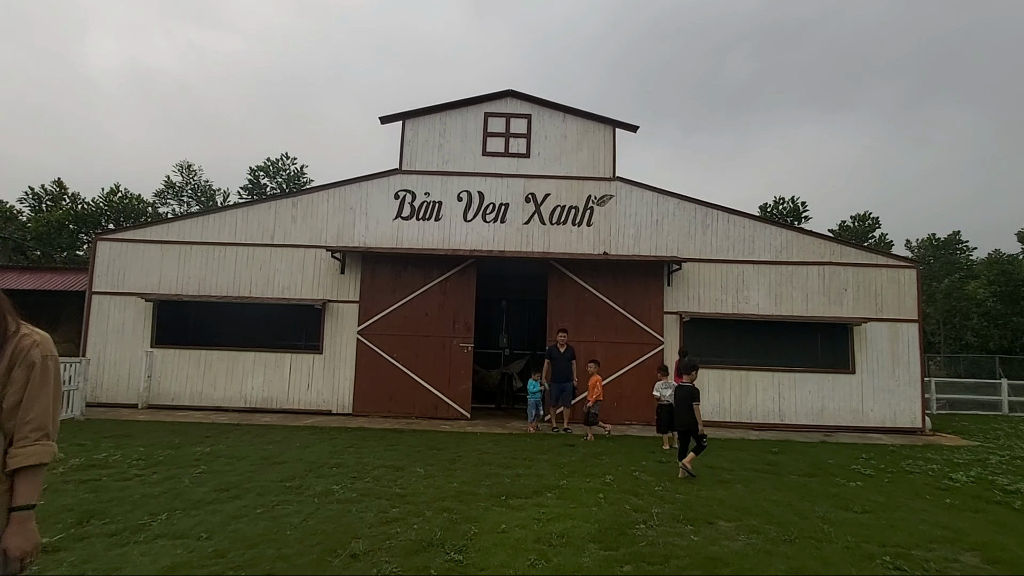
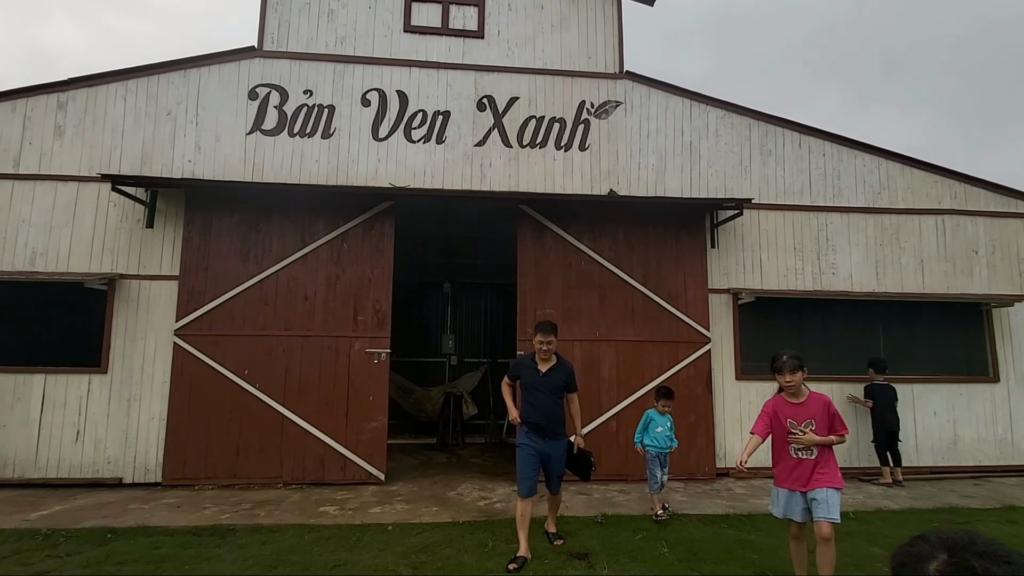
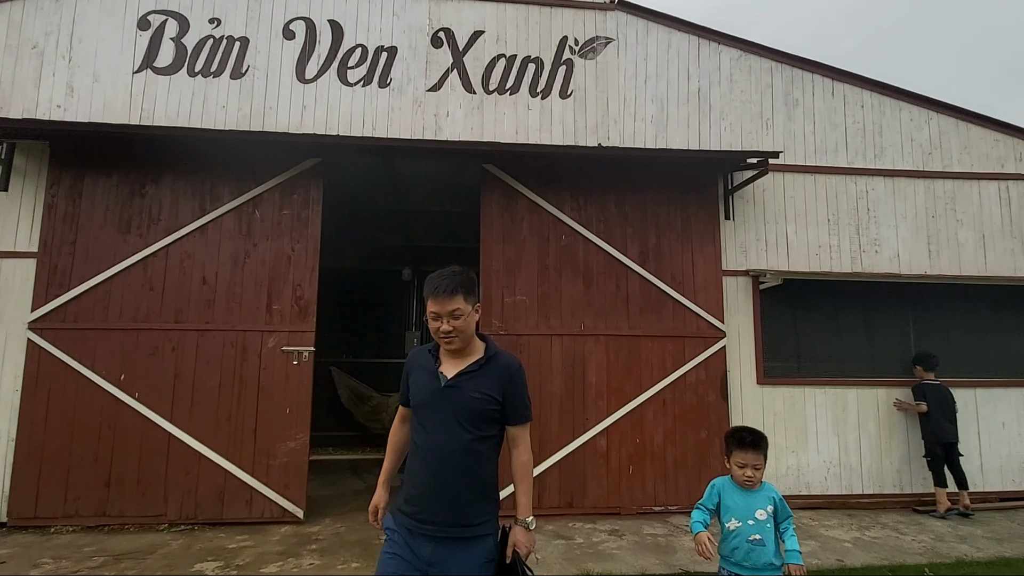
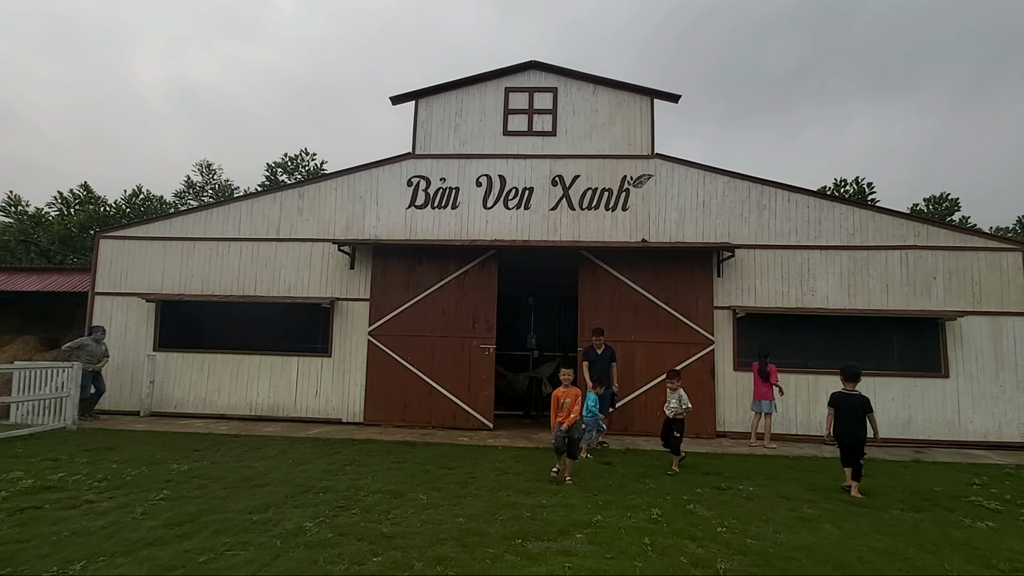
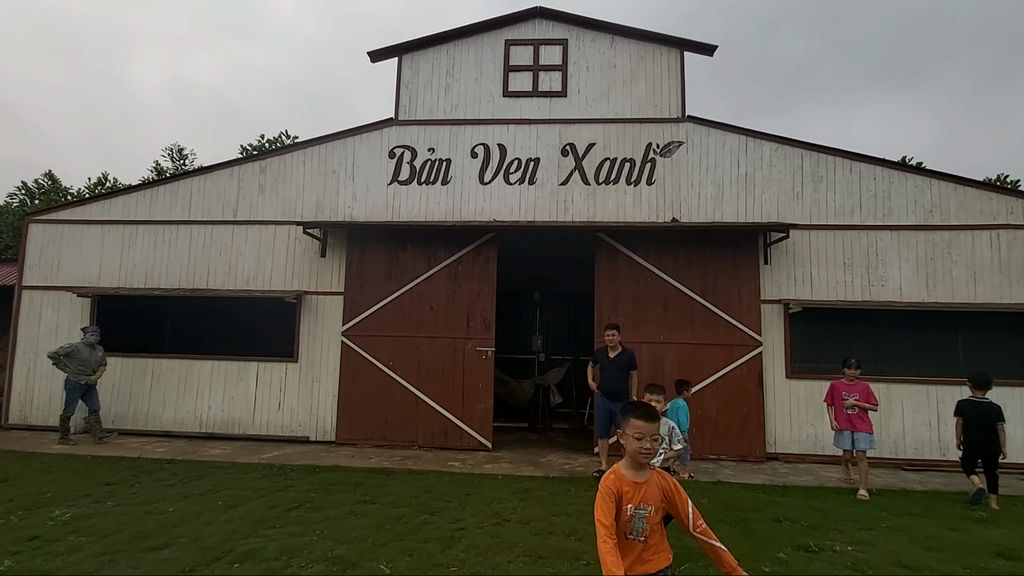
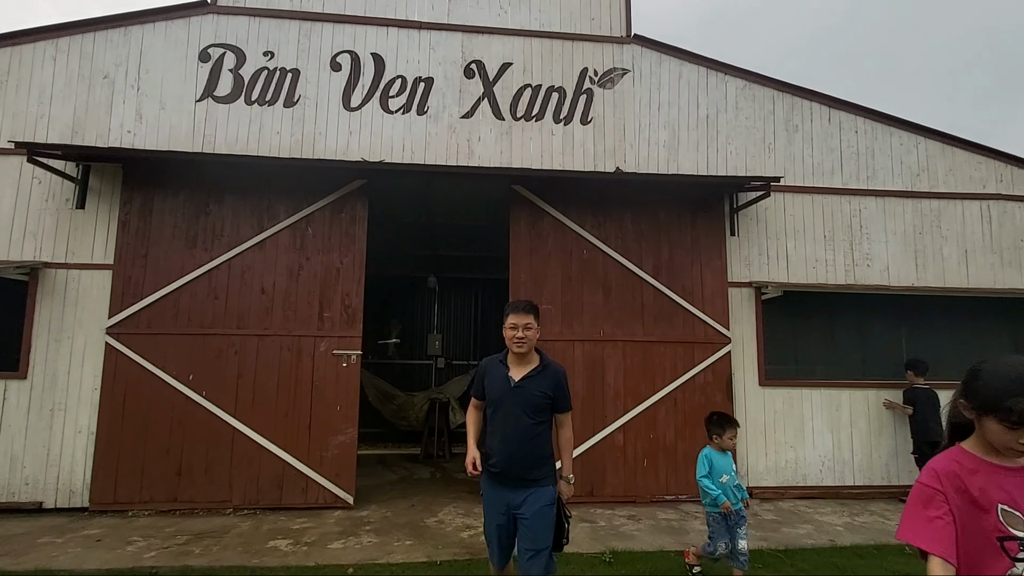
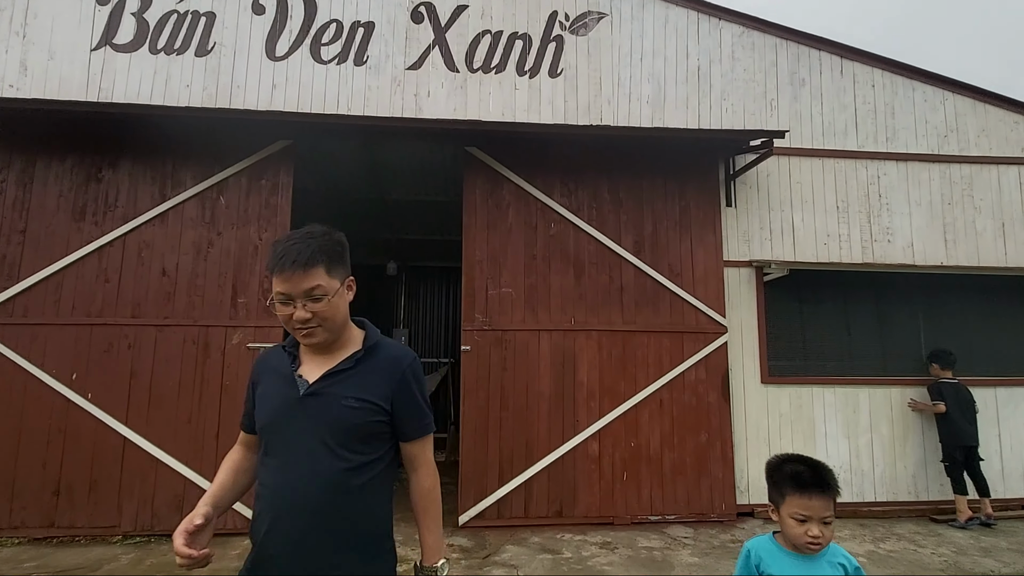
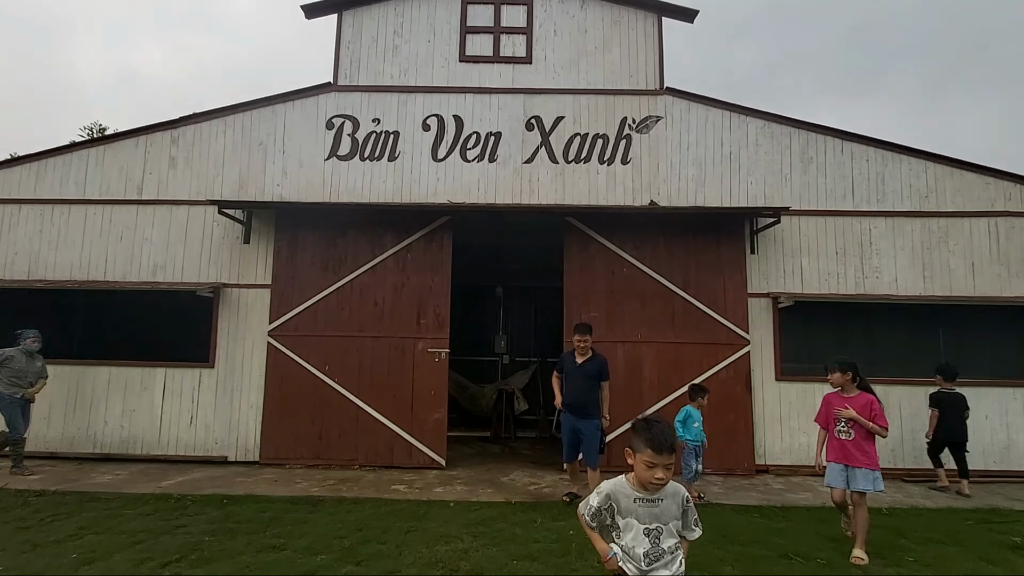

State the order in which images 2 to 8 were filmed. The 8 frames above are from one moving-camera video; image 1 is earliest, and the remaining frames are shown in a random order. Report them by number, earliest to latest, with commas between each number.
4, 5, 8, 2, 6, 3, 7
